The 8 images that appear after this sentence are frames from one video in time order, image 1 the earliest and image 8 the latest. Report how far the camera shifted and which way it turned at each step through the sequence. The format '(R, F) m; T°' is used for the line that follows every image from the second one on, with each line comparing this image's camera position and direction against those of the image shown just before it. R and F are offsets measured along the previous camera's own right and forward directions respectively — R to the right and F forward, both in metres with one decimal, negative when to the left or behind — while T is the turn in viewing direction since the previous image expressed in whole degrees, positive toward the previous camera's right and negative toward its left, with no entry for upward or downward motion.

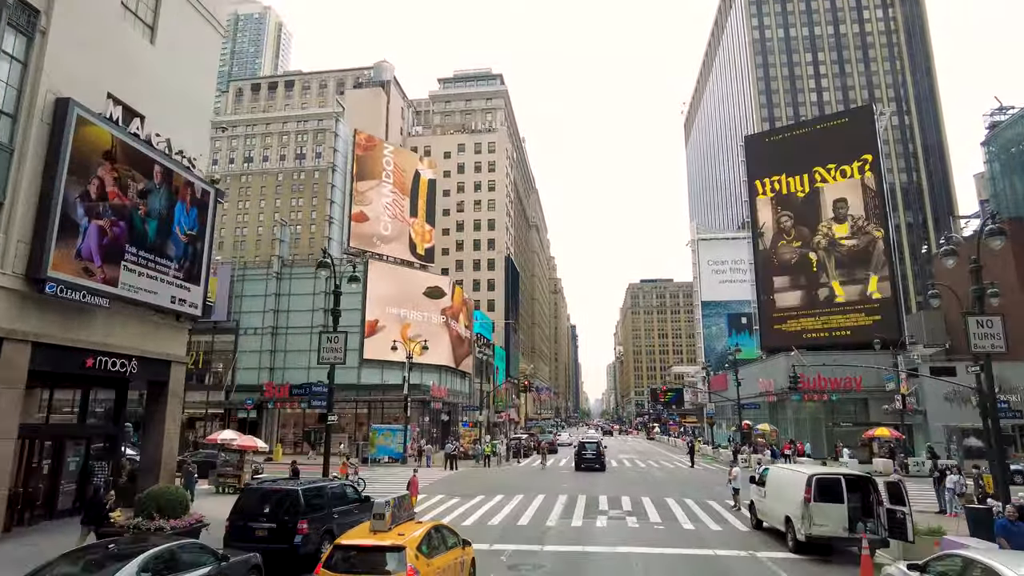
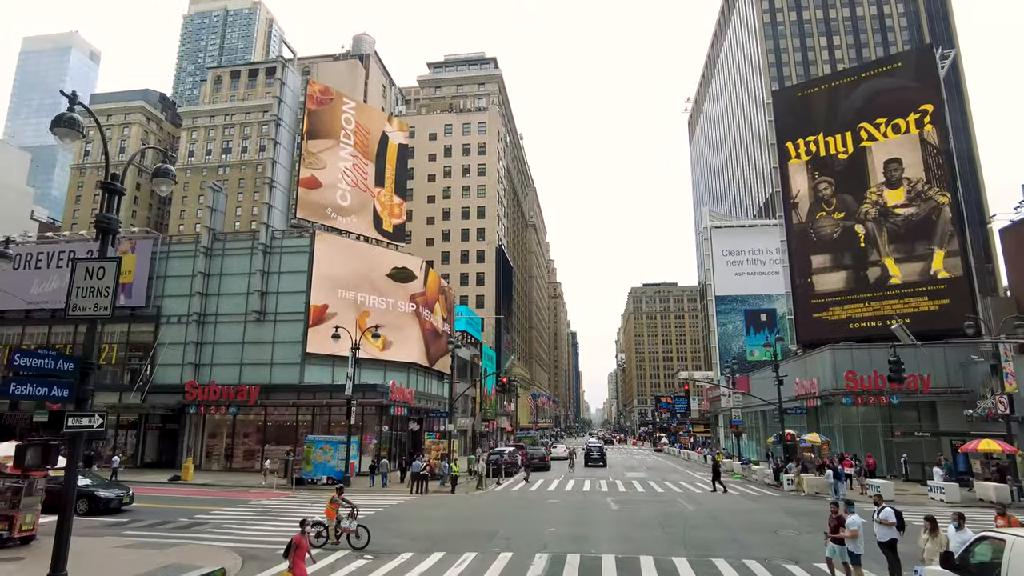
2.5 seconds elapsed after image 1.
(+1.3, +9.3) m; 0°
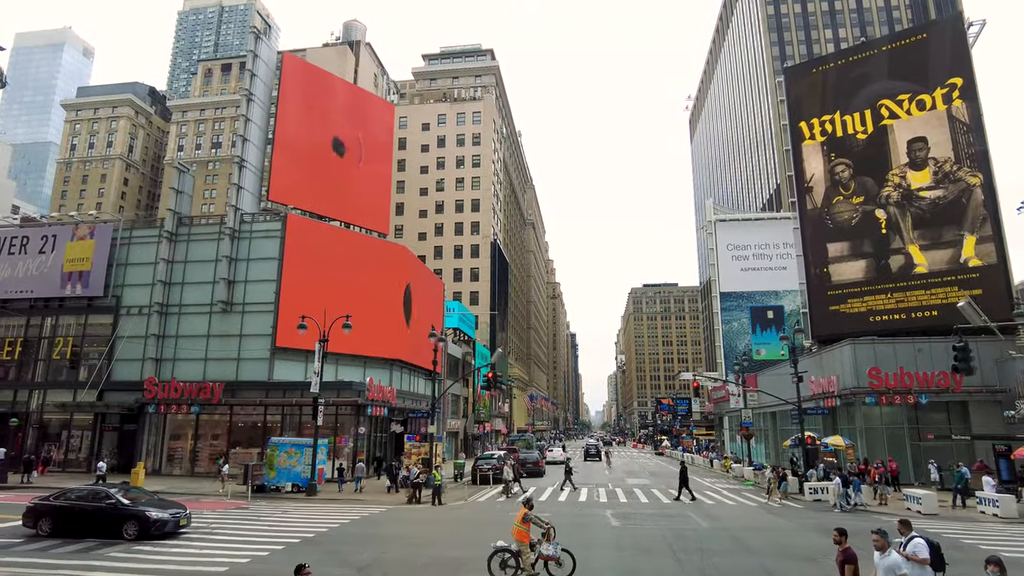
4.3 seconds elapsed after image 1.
(+0.5, +3.4) m; 0°
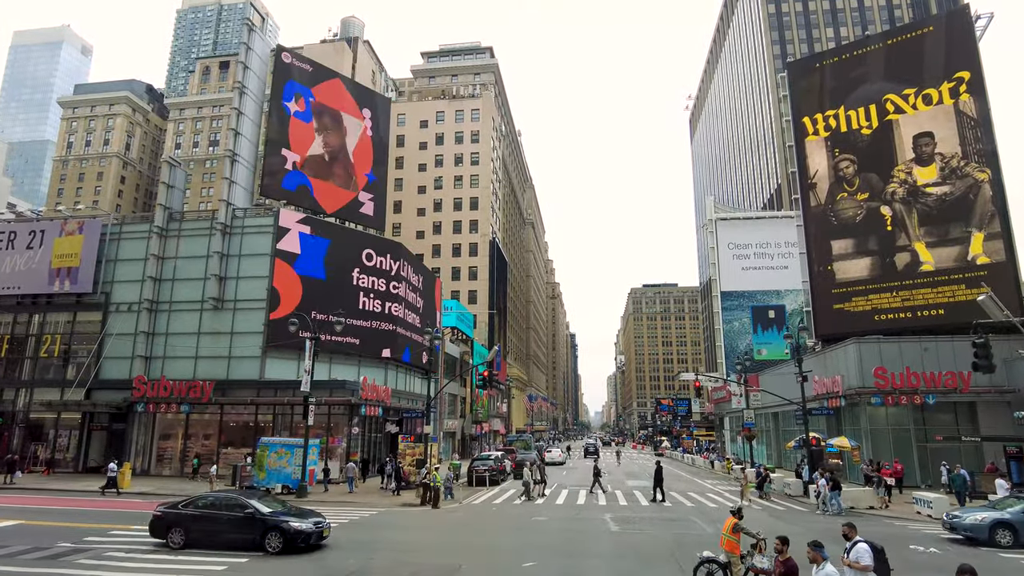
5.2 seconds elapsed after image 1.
(+0.1, +0.8) m; 0°
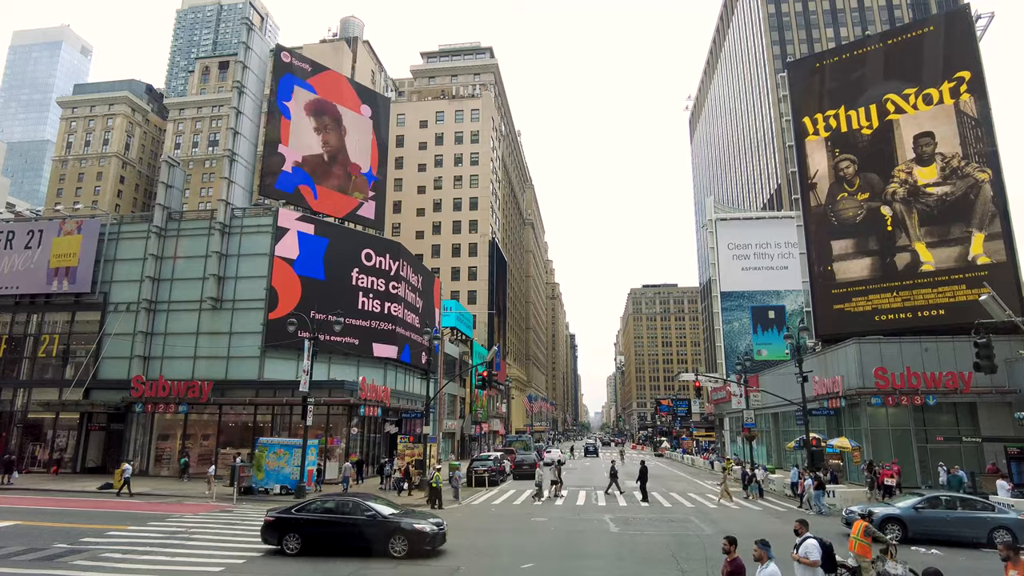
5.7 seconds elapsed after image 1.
(0.0, +0.1) m; 0°
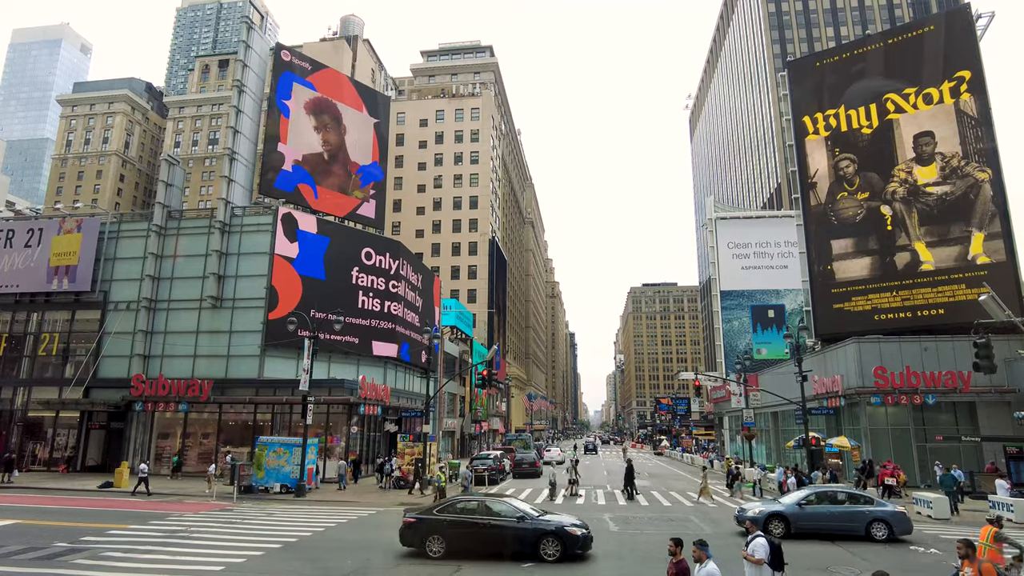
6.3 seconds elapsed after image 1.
(0.0, 0.0) m; 0°
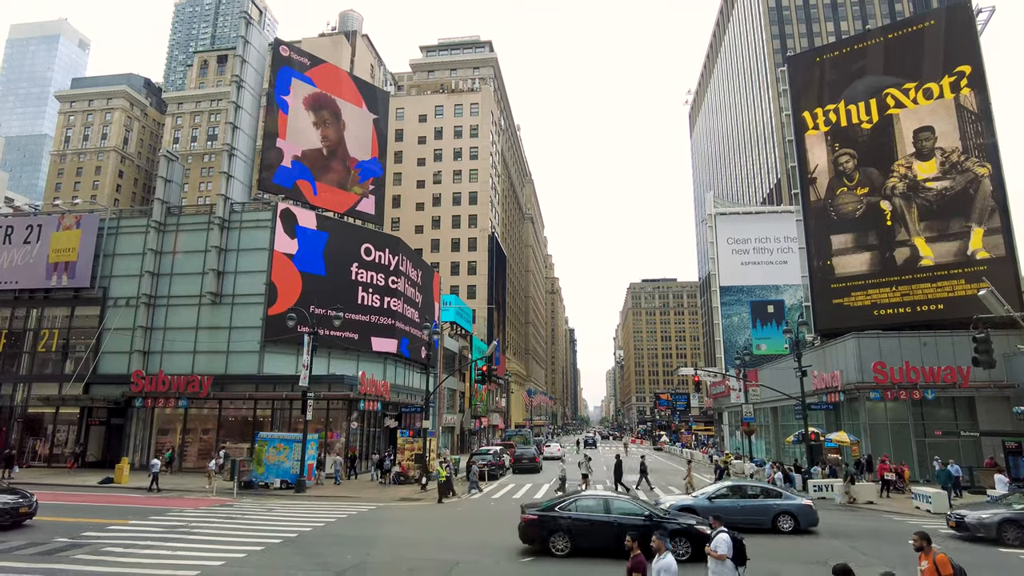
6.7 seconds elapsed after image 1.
(0.0, 0.0) m; 0°
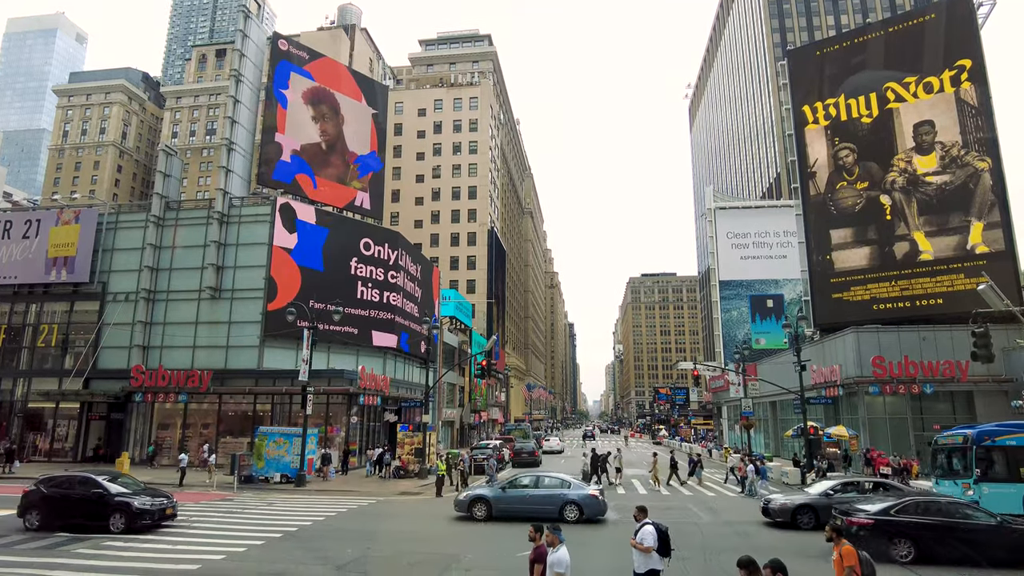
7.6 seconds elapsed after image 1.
(0.0, 0.0) m; 0°
